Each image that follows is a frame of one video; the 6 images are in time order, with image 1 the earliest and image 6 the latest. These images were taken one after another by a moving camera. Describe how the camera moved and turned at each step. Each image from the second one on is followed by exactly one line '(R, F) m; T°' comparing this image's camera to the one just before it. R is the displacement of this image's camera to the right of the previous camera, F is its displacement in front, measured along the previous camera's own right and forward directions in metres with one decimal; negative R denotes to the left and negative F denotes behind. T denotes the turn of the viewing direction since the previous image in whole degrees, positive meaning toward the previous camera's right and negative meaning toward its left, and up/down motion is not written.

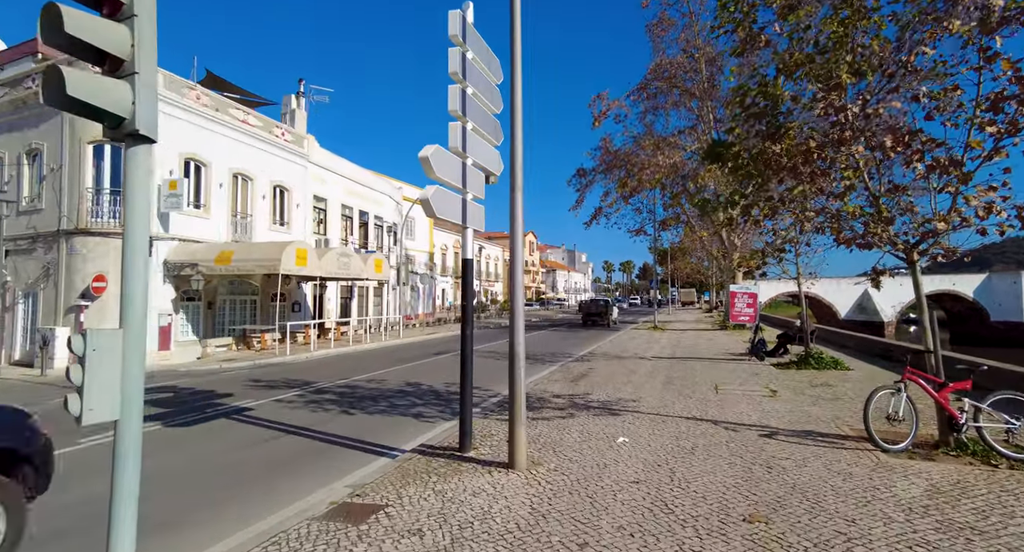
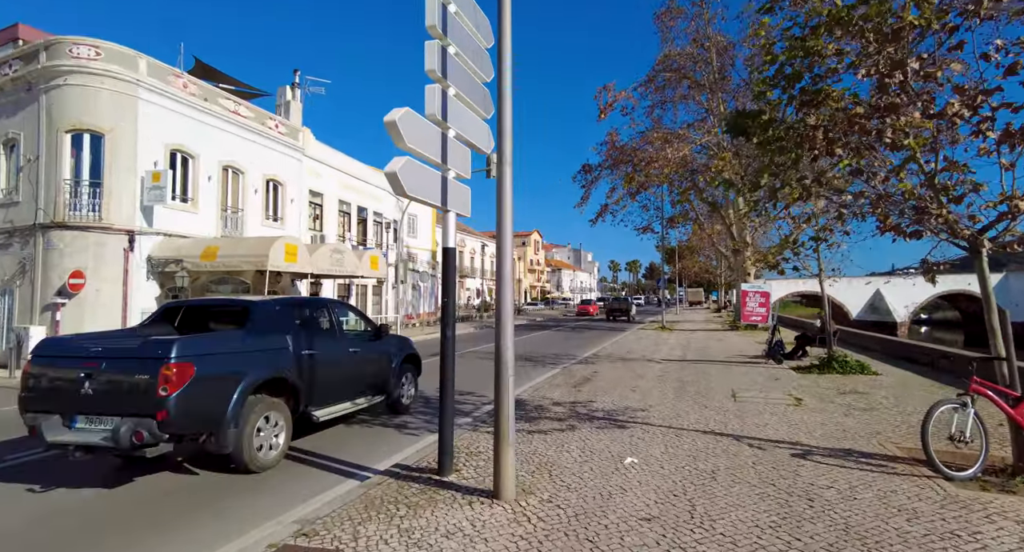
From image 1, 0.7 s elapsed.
(+0.2, +0.9) m; -1°
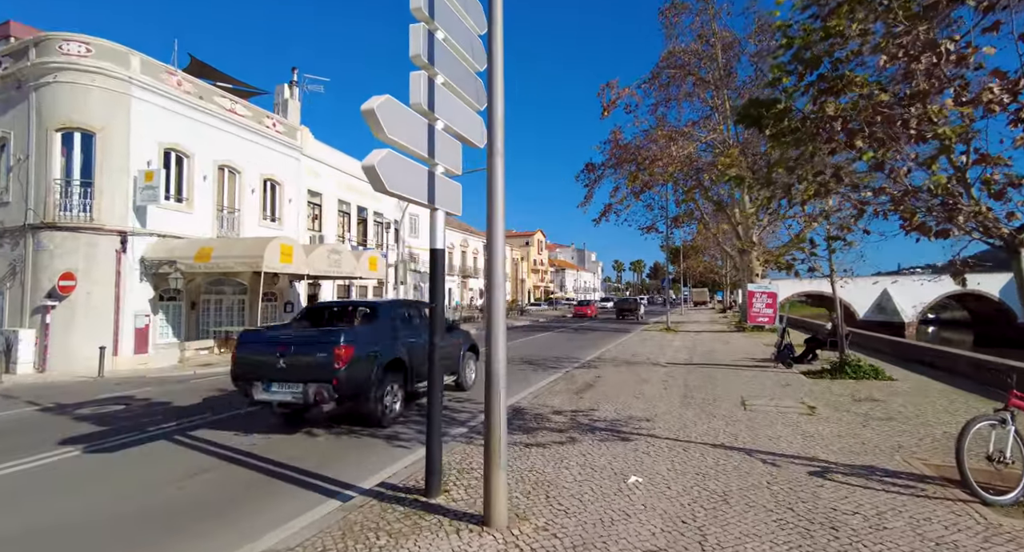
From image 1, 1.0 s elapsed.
(+0.1, +0.4) m; 0°
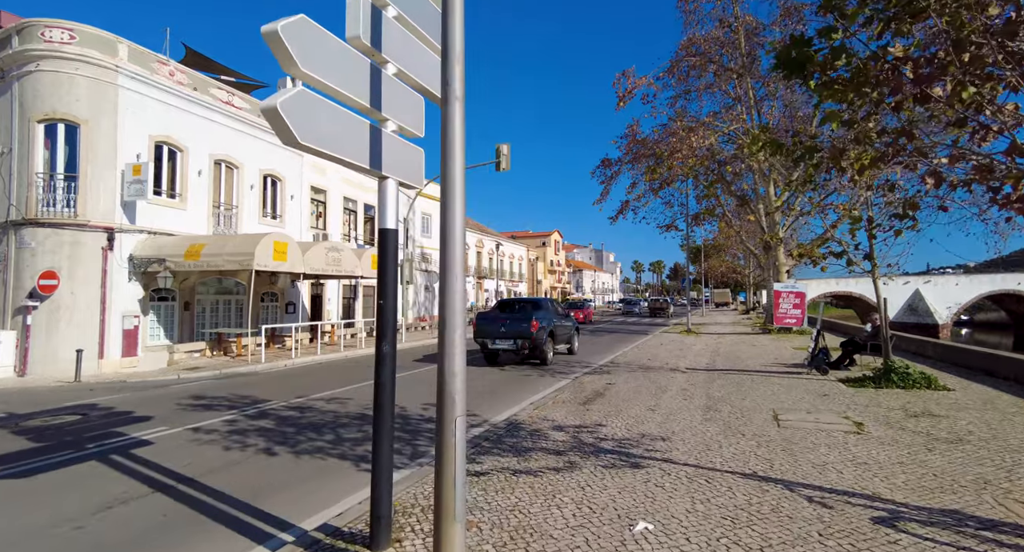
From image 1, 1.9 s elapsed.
(+0.3, +1.1) m; -2°
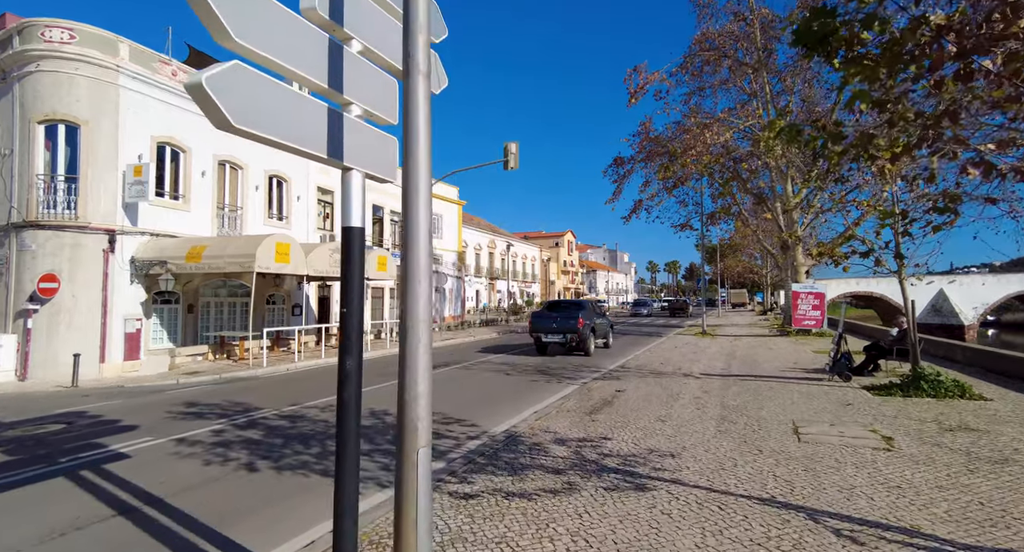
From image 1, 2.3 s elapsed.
(+0.2, +0.5) m; -1°
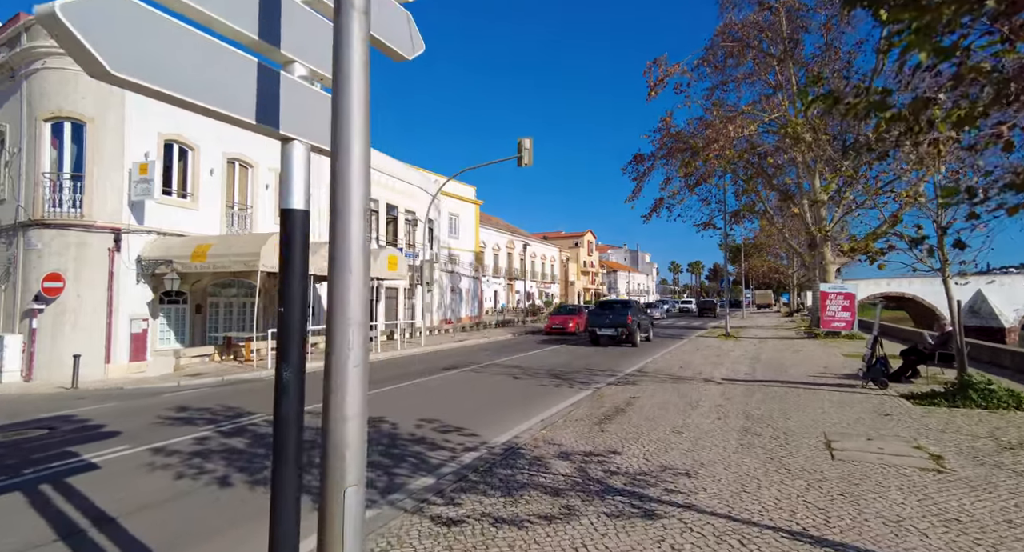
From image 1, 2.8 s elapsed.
(+0.2, +0.6) m; -2°
